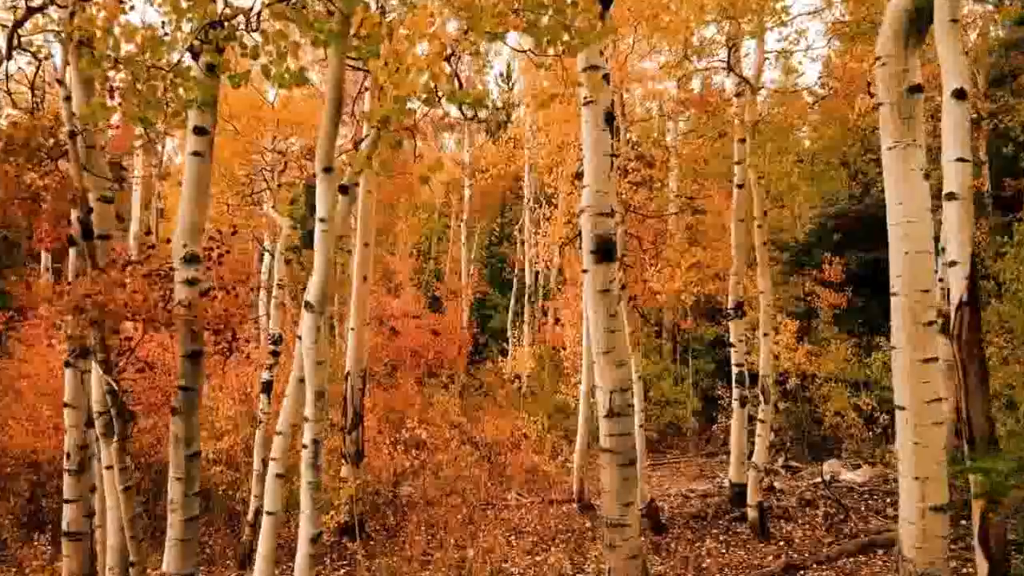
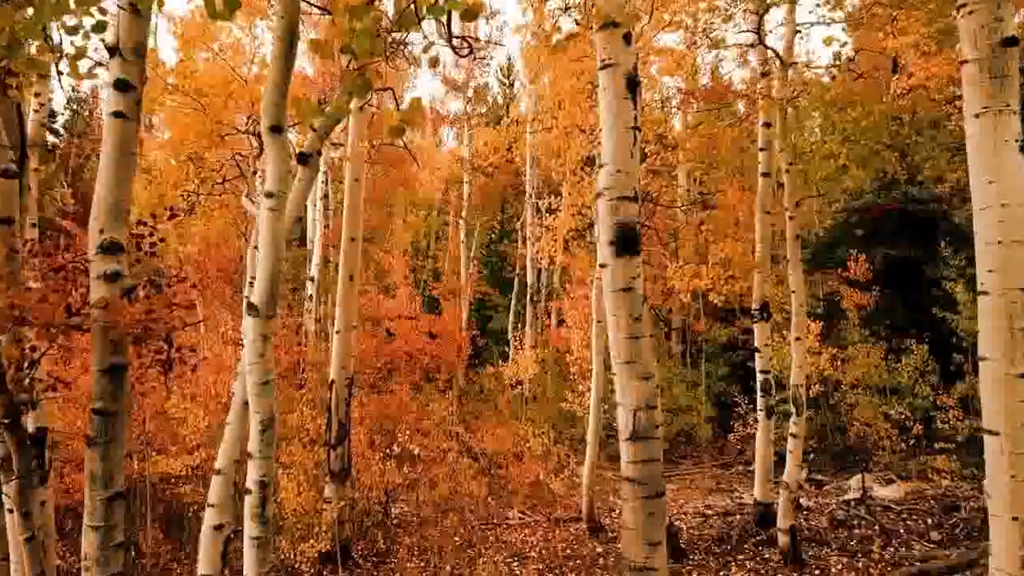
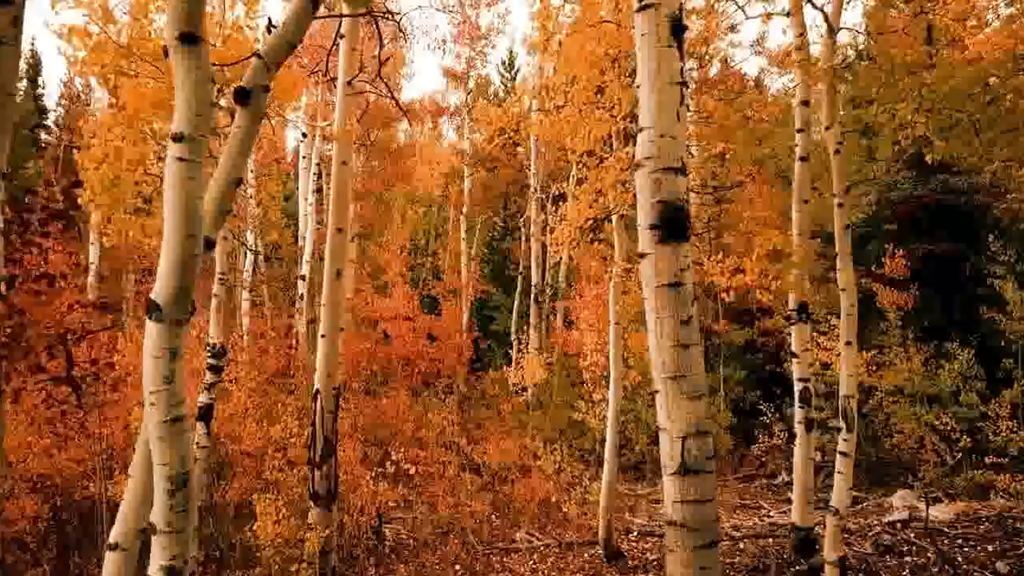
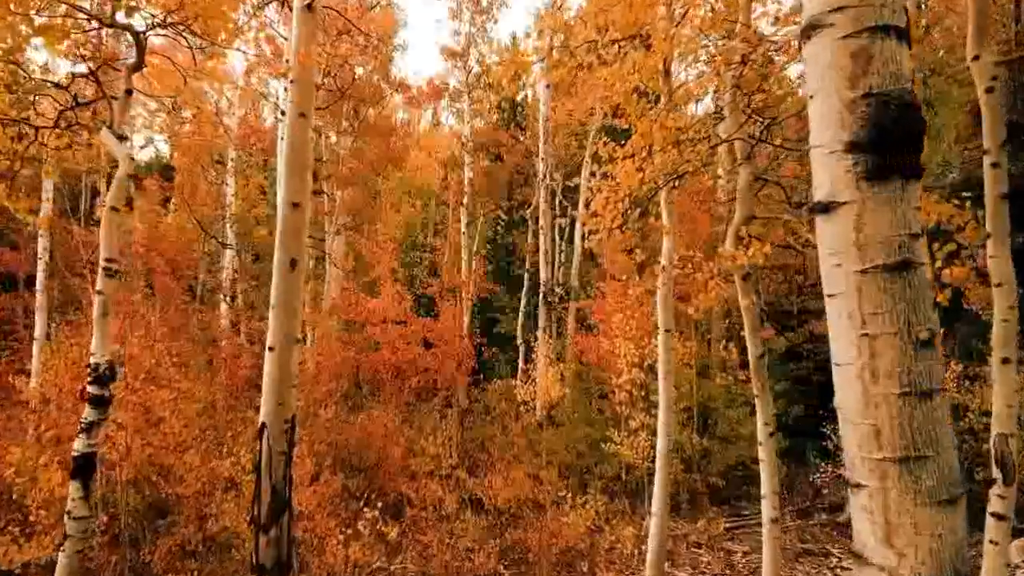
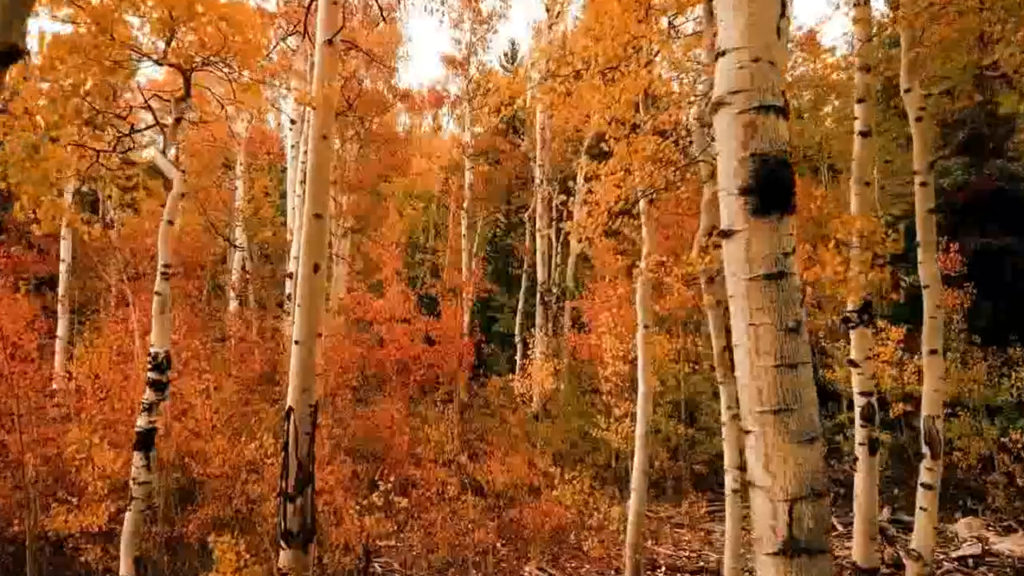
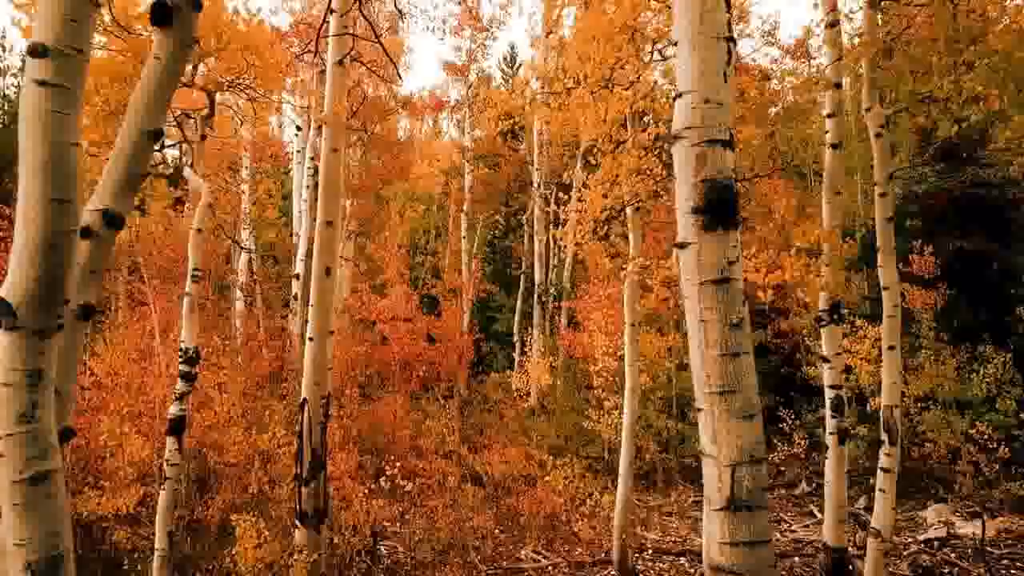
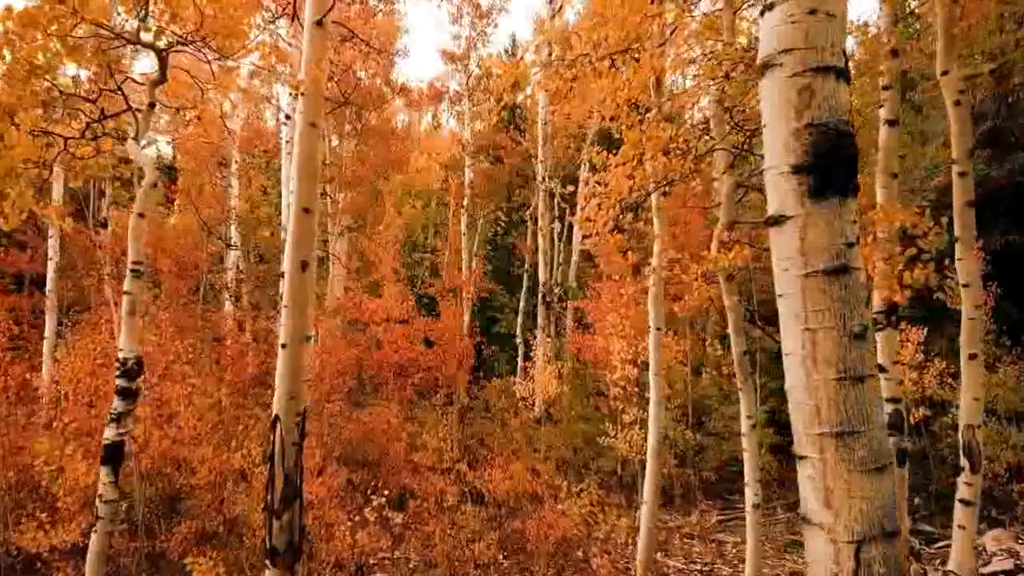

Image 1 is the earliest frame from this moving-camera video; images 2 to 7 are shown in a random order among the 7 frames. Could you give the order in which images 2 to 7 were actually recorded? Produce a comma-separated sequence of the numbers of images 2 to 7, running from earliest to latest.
2, 3, 6, 5, 7, 4
